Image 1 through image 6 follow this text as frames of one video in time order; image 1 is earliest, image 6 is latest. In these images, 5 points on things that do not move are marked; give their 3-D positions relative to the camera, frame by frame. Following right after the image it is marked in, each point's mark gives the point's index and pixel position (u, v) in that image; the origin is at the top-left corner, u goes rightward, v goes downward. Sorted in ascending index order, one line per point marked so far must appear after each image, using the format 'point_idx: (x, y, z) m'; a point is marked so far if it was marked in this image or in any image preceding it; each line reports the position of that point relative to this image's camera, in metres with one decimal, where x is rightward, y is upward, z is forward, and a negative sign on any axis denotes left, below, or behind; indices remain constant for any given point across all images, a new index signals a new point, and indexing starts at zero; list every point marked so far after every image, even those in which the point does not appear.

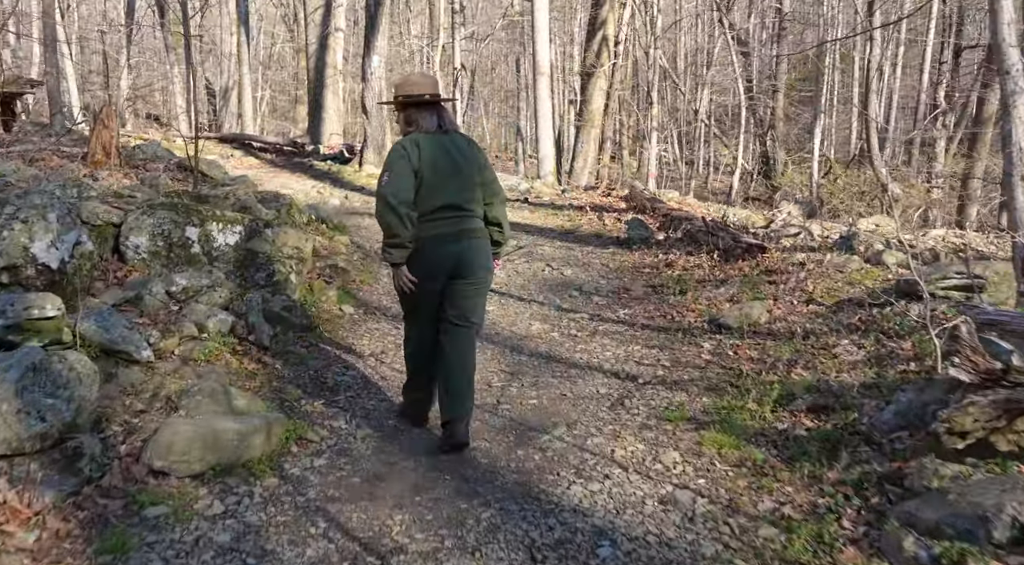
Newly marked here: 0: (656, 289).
0: (+1.5, -0.1, +8.7) m
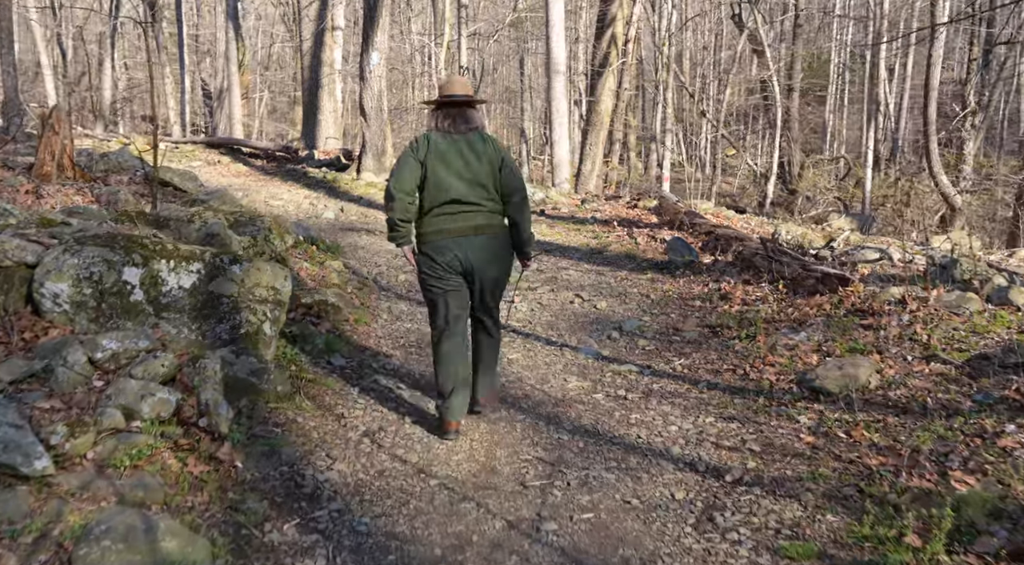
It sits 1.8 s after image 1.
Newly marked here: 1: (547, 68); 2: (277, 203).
0: (+1.7, -0.4, +7.2) m
1: (+0.6, +4.0, +15.8) m
2: (-3.9, +1.3, +13.8) m
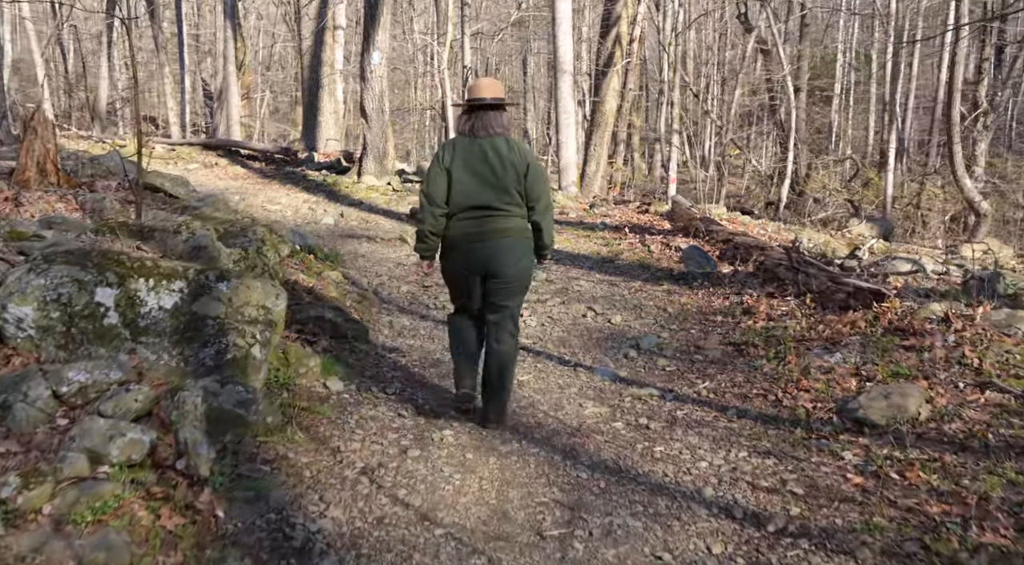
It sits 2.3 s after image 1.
0: (+1.8, -0.5, +6.7) m
1: (+0.7, +3.9, +15.3) m
2: (-3.8, +1.2, +13.3) m
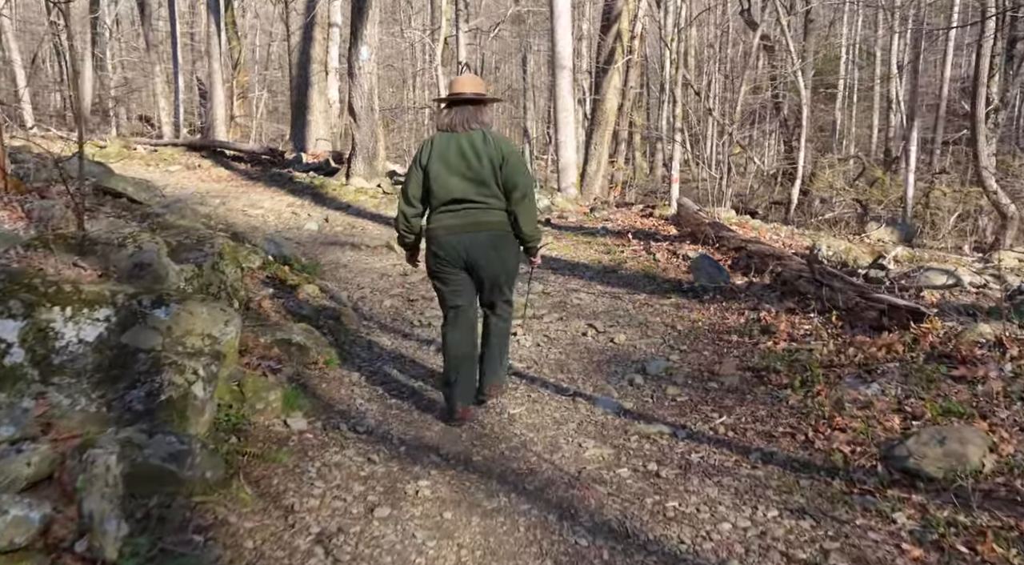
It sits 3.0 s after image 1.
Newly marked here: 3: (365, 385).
0: (+1.7, -0.7, +5.9) m
1: (+0.7, +3.8, +14.5) m
2: (-3.8, +1.0, +12.5) m
3: (-1.1, -0.7, +6.0) m
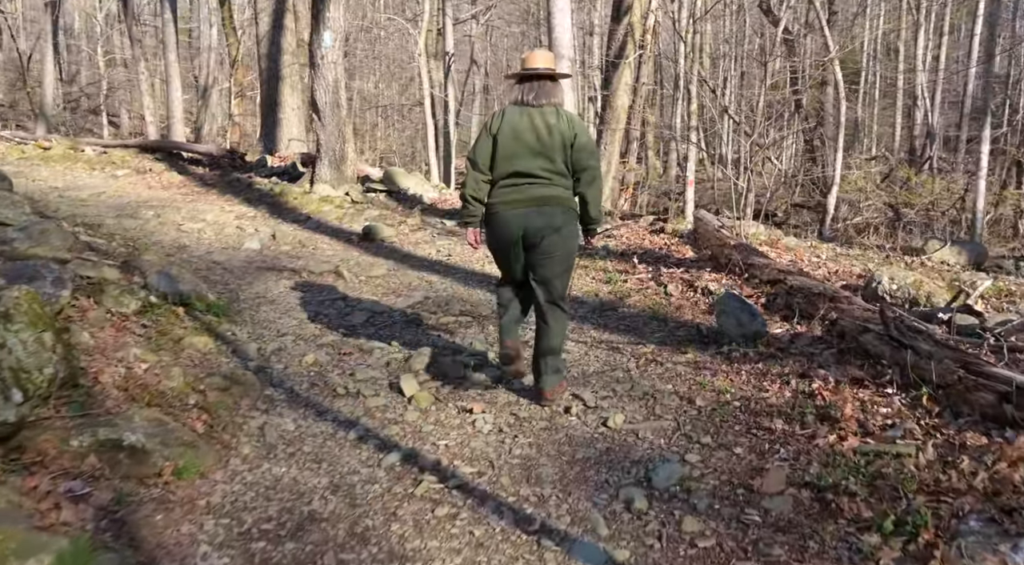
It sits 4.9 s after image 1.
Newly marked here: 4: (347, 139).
0: (+1.4, -1.0, +3.9) m
1: (+0.5, +3.4, +12.5) m
2: (-4.0, +0.7, +10.5) m
3: (-1.4, -1.1, +4.0) m
4: (-2.5, +2.2, +12.9) m
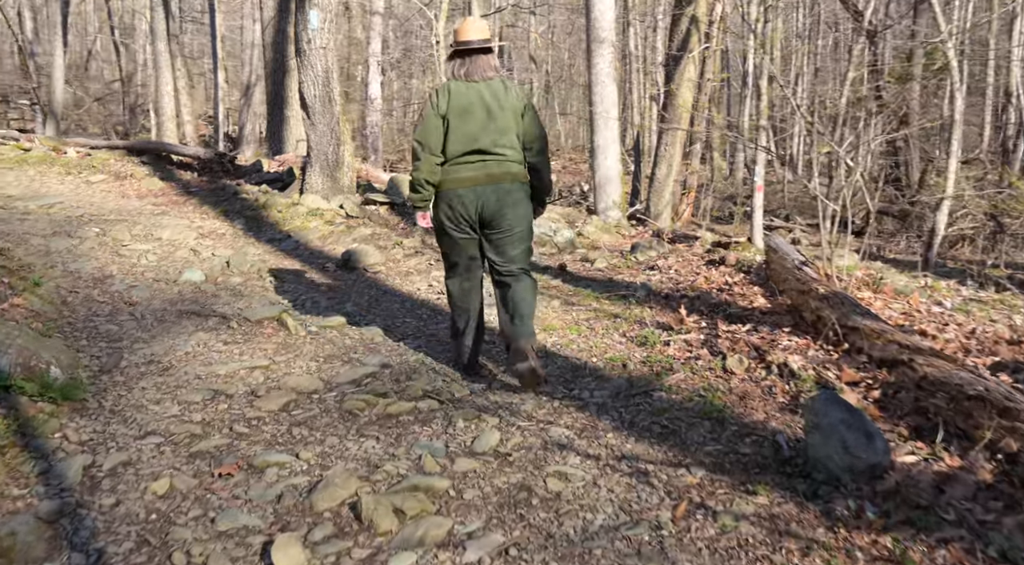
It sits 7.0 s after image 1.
0: (+1.1, -1.4, +1.5) m
1: (+0.8, +3.0, +10.1) m
2: (-3.9, +0.3, +8.5) m
3: (-1.7, -1.5, +1.8) m
4: (-2.2, +1.8, +10.8) m
